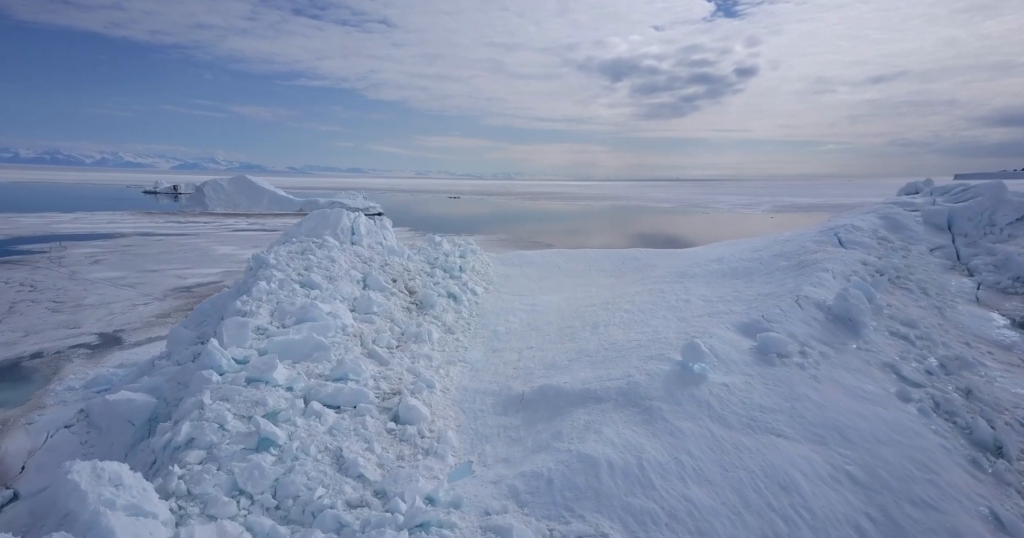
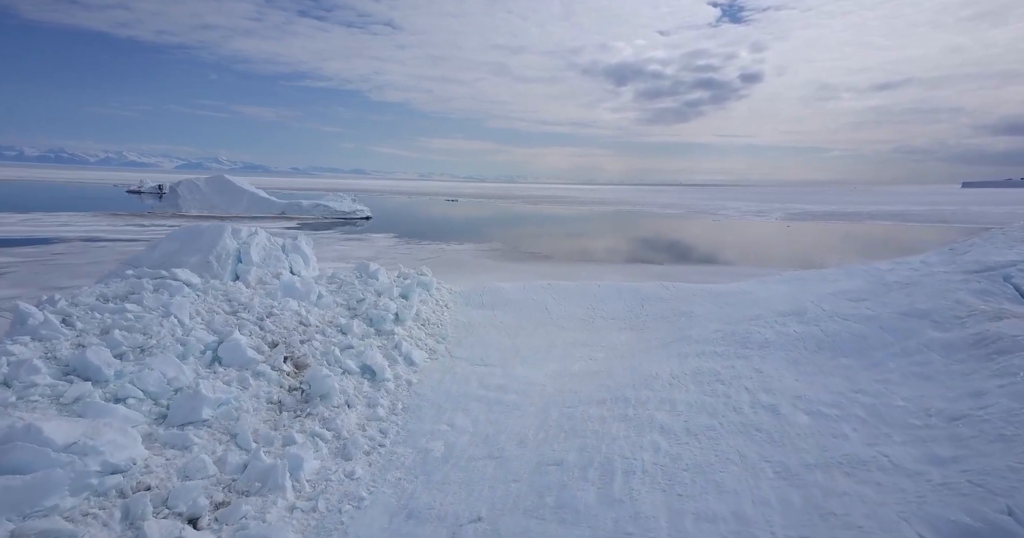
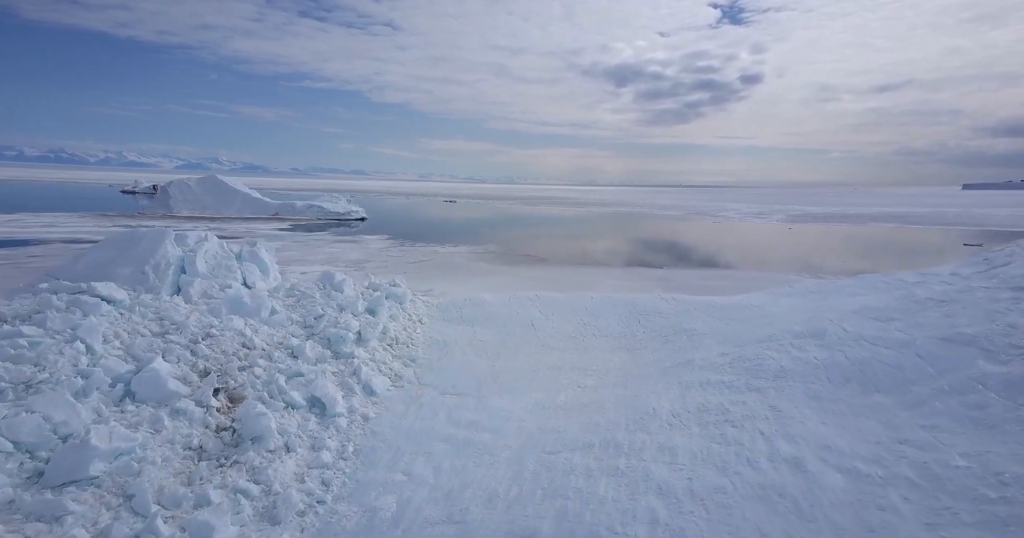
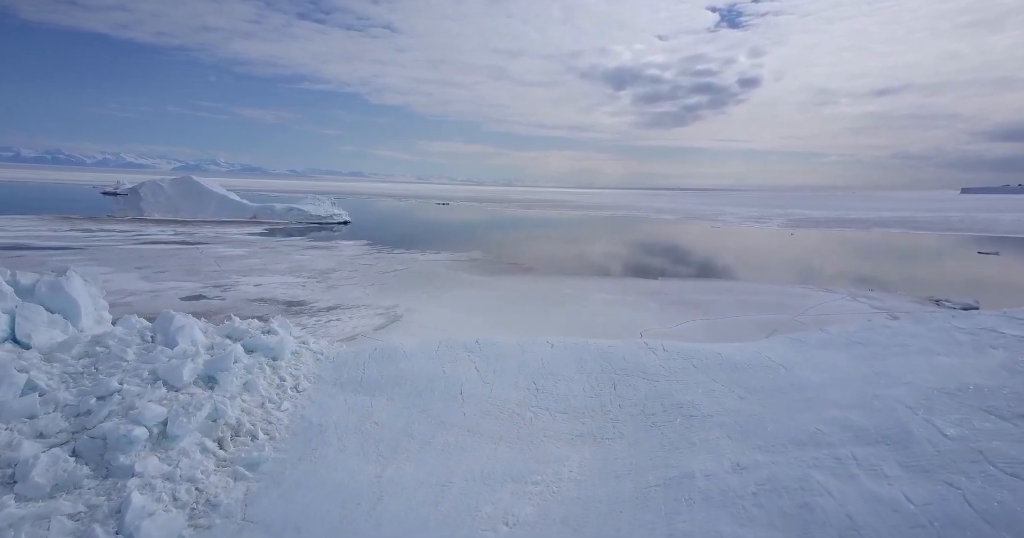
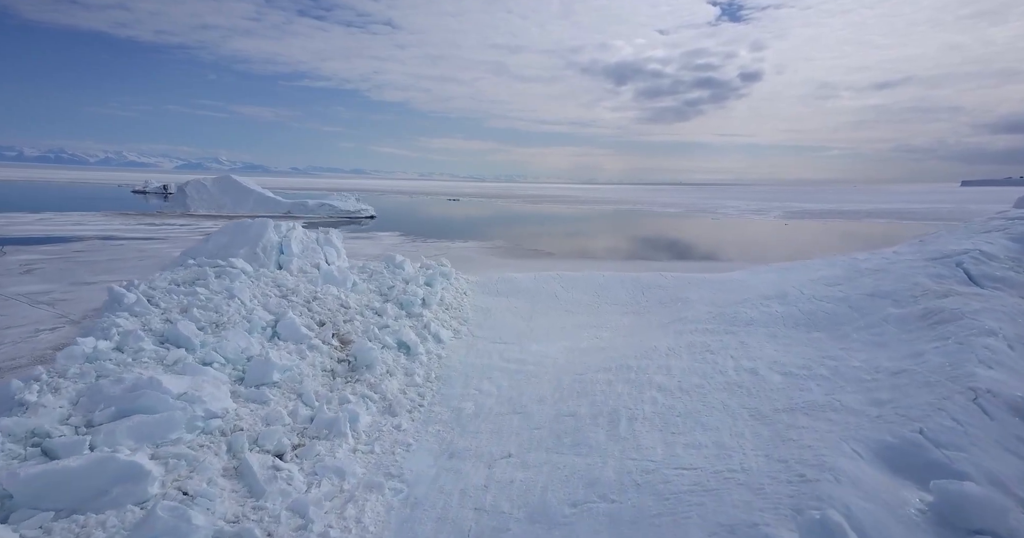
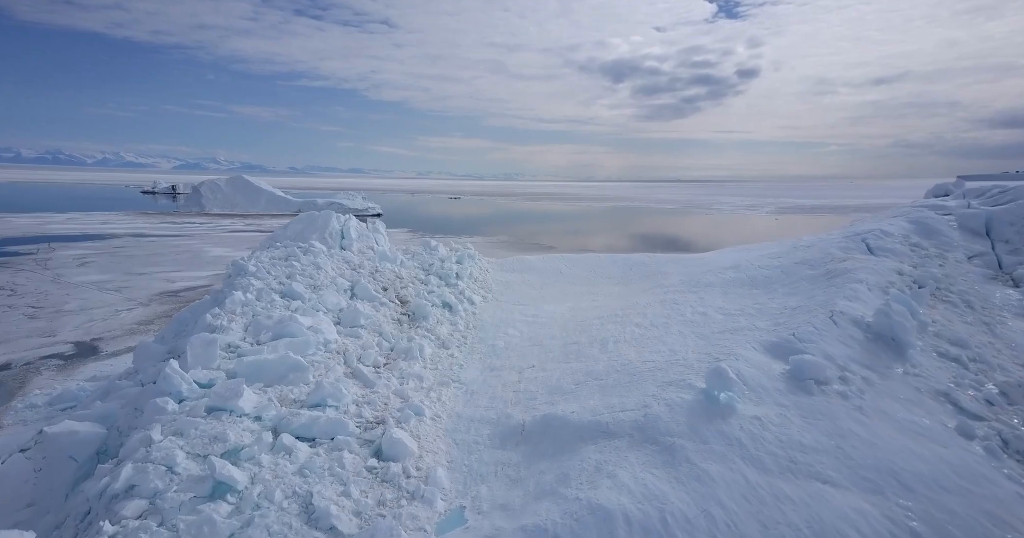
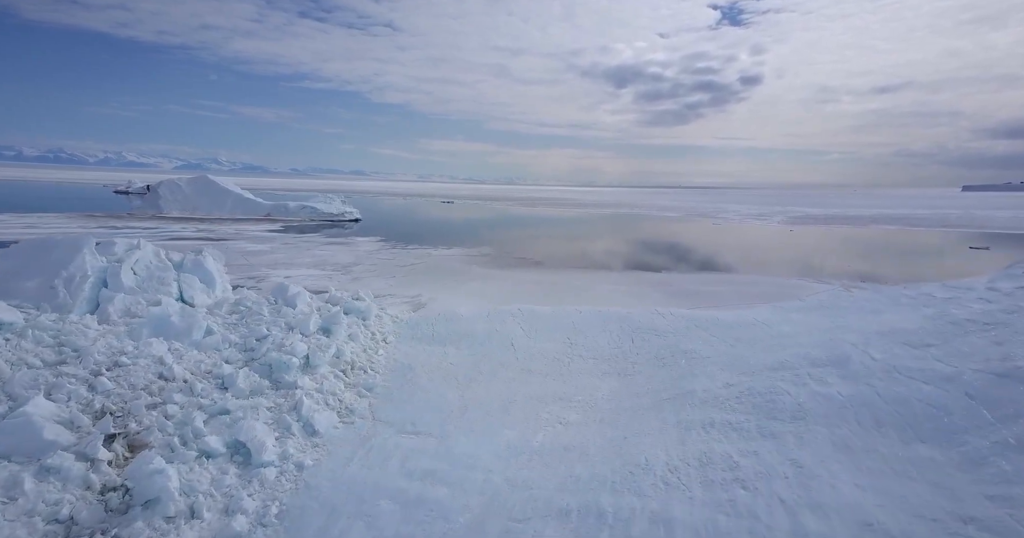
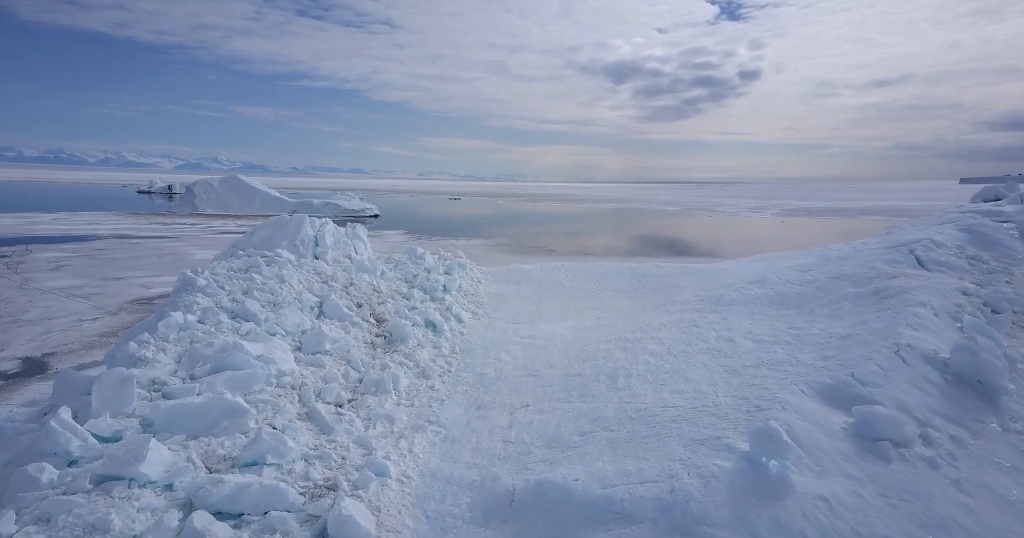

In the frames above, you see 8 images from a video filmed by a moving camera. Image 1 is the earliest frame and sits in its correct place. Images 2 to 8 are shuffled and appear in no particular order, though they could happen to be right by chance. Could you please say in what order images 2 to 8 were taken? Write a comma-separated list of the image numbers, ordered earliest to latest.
6, 8, 5, 2, 3, 7, 4
